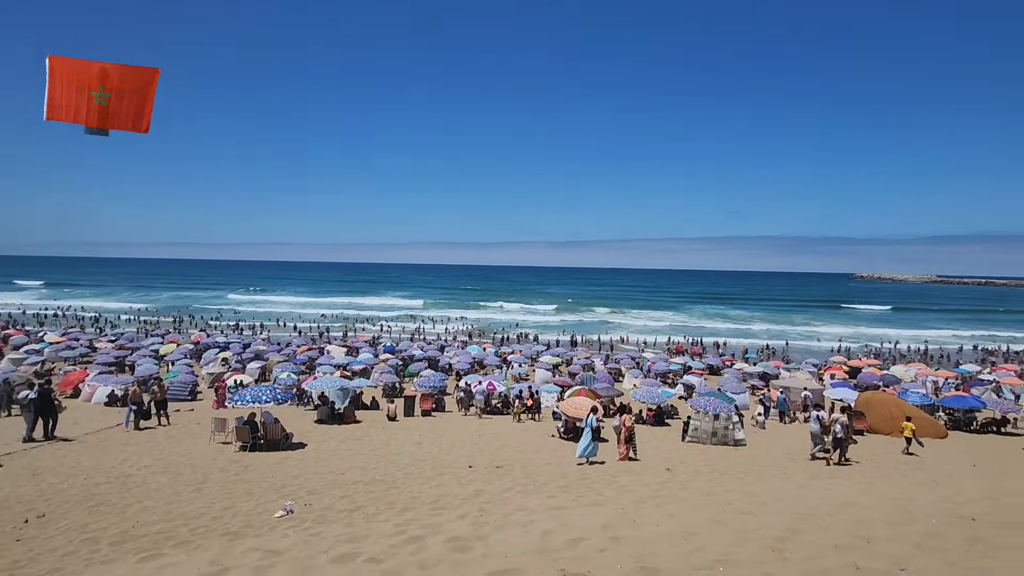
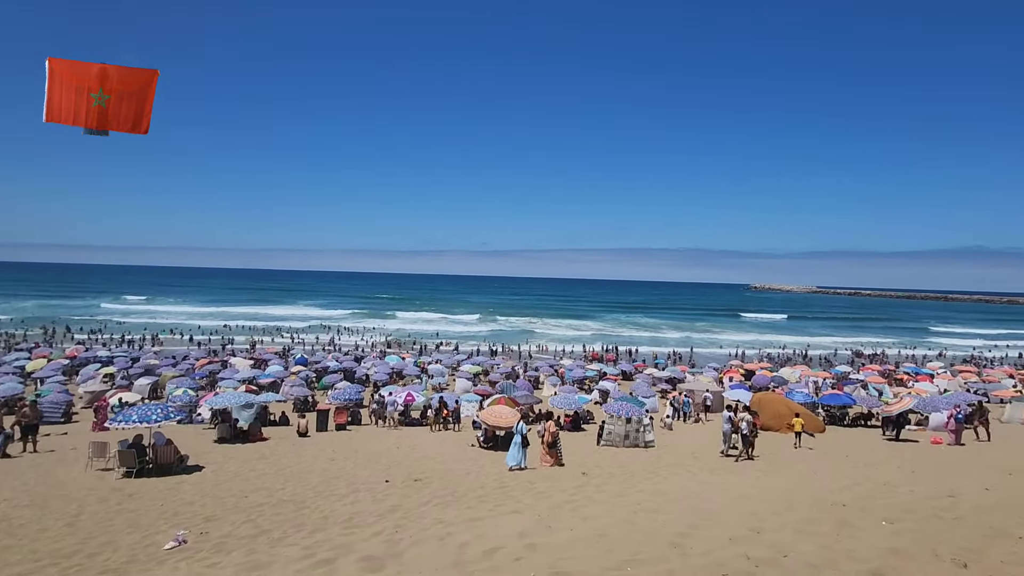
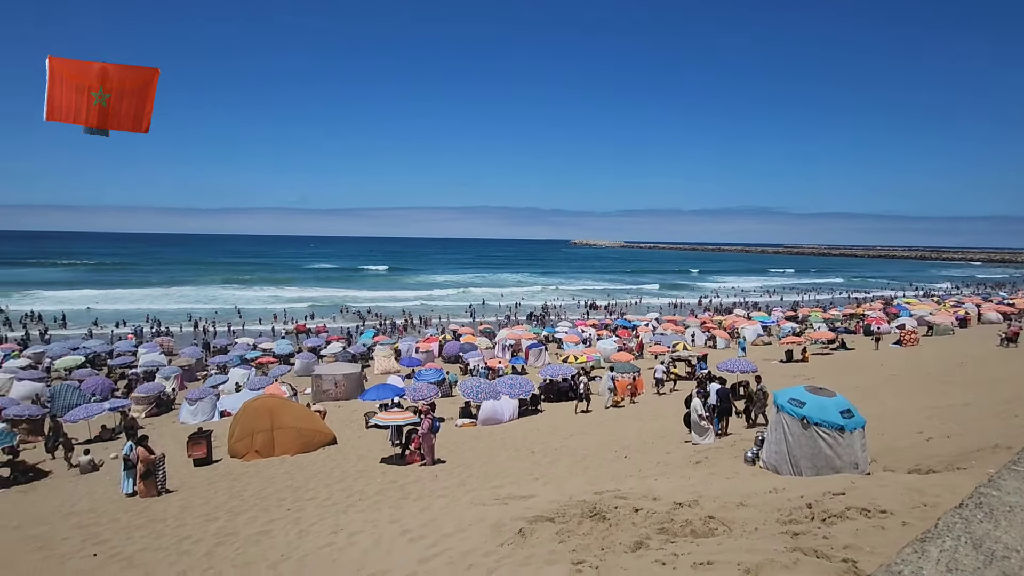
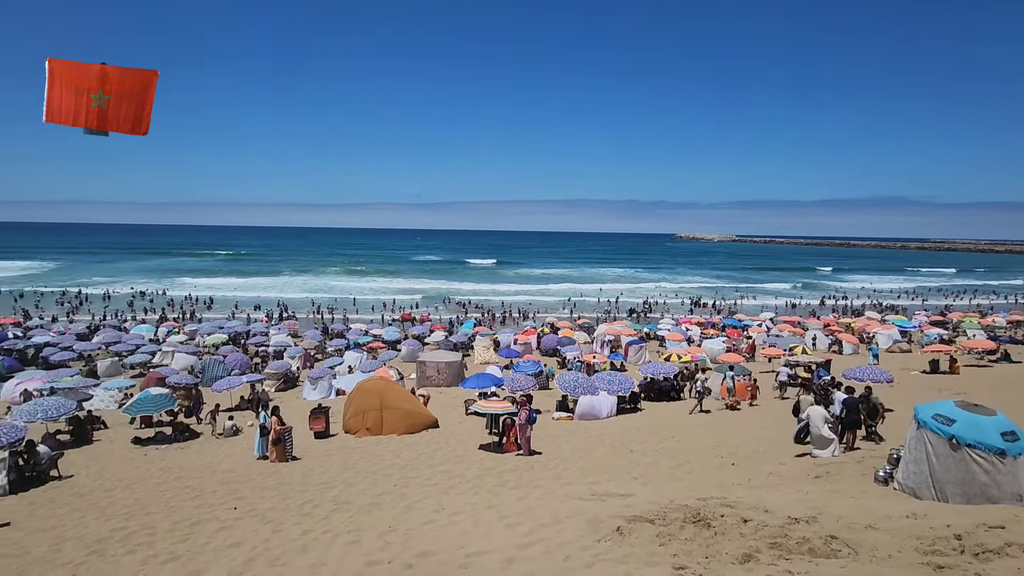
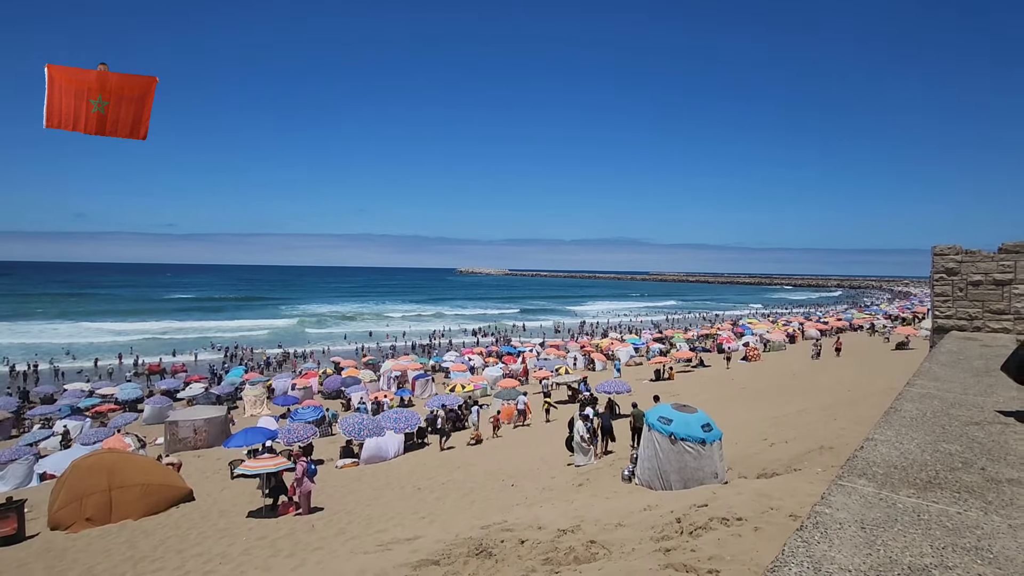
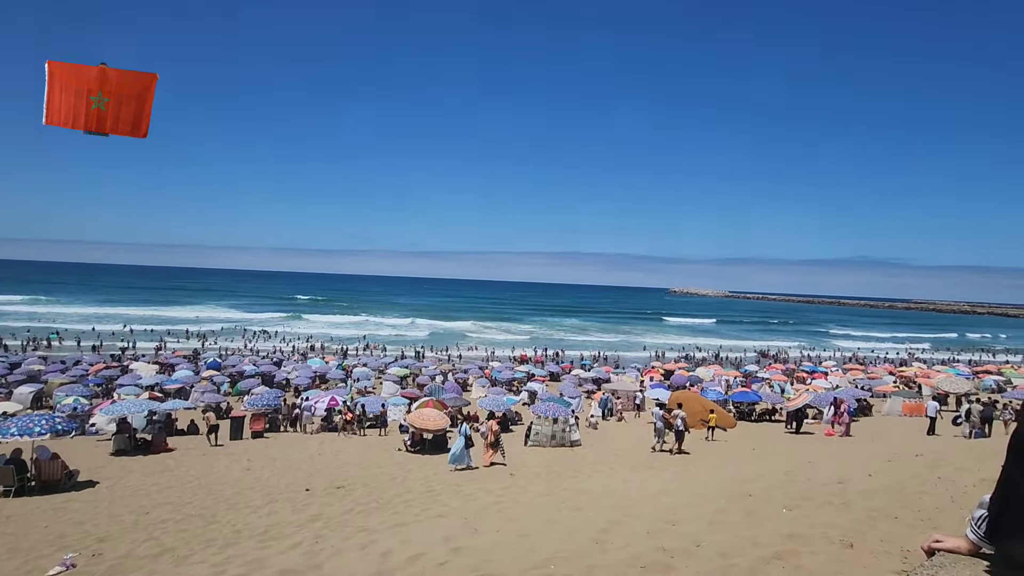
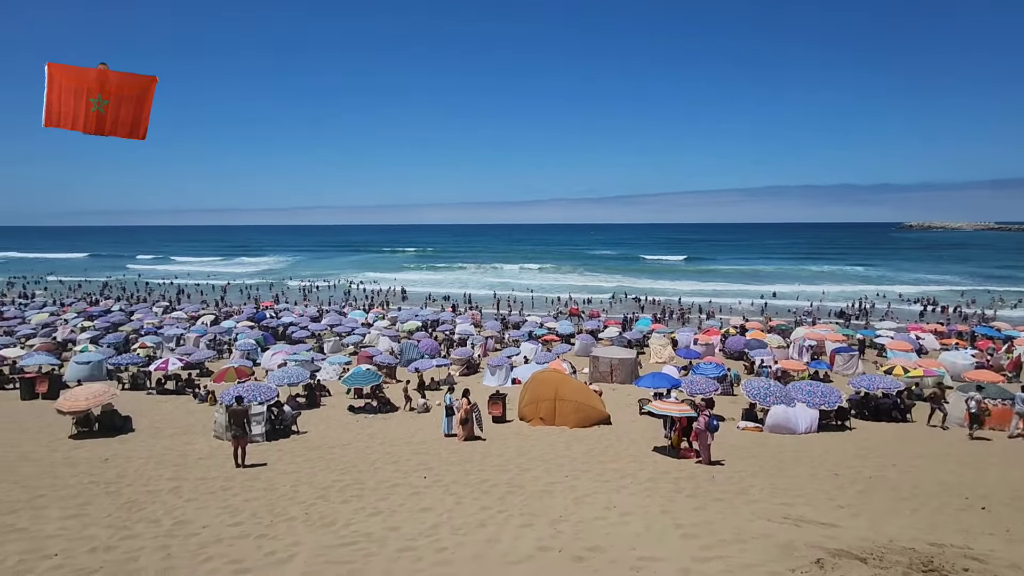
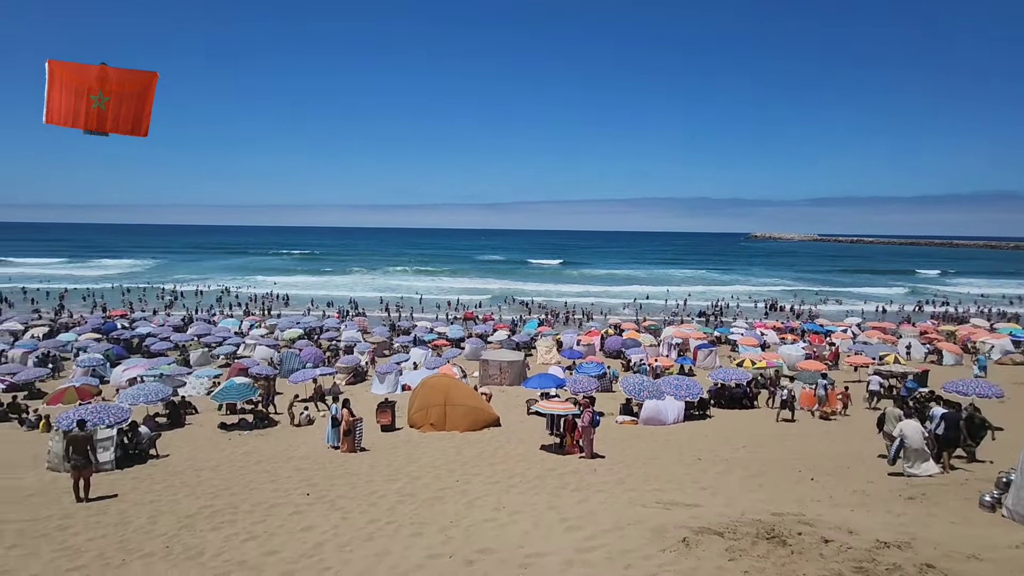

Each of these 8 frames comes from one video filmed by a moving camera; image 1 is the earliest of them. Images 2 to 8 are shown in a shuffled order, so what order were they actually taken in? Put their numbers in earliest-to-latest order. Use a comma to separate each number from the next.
2, 6, 5, 3, 4, 8, 7
